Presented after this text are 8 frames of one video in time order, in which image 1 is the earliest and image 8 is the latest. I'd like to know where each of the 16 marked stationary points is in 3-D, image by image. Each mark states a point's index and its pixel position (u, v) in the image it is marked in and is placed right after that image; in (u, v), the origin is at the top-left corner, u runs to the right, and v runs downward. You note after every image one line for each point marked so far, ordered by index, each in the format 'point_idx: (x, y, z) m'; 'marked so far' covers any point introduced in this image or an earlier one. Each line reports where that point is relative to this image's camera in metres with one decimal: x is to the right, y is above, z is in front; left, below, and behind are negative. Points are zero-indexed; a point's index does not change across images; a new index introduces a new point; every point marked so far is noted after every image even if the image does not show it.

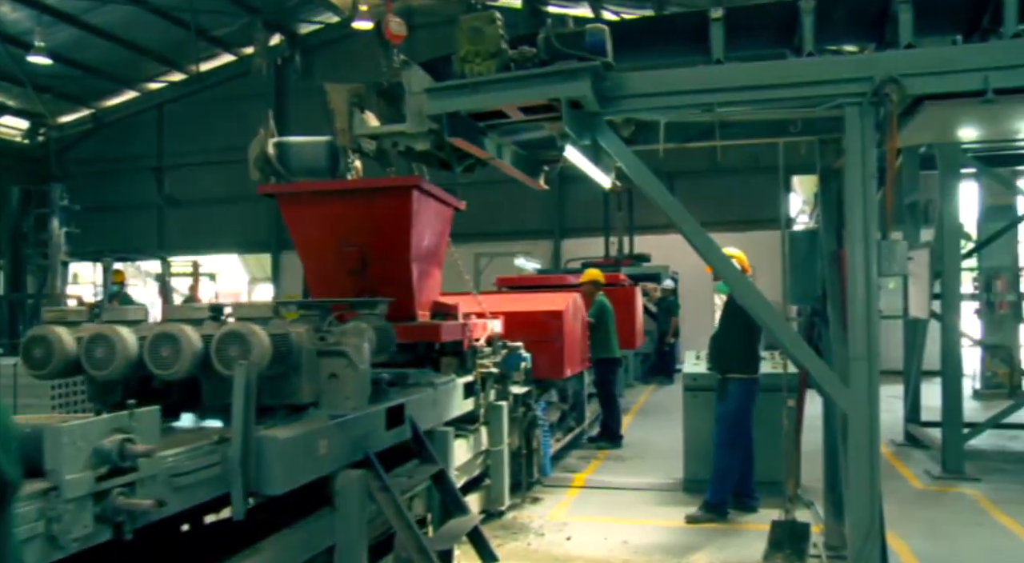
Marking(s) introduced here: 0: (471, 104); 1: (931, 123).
0: (-0.2, +1.0, +4.8) m
1: (+2.6, +1.0, +5.2) m
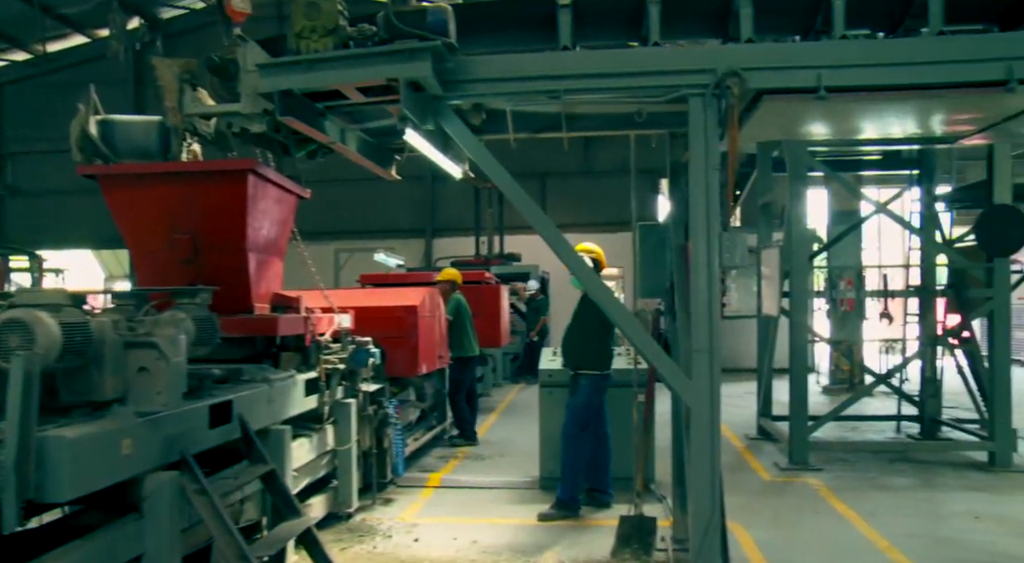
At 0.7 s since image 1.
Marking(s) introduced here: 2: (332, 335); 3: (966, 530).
0: (-1.1, +1.1, +4.5) m
1: (+1.6, +1.0, +5.3) m
2: (-1.4, -0.4, +6.3) m
3: (+3.2, -1.8, +5.8) m
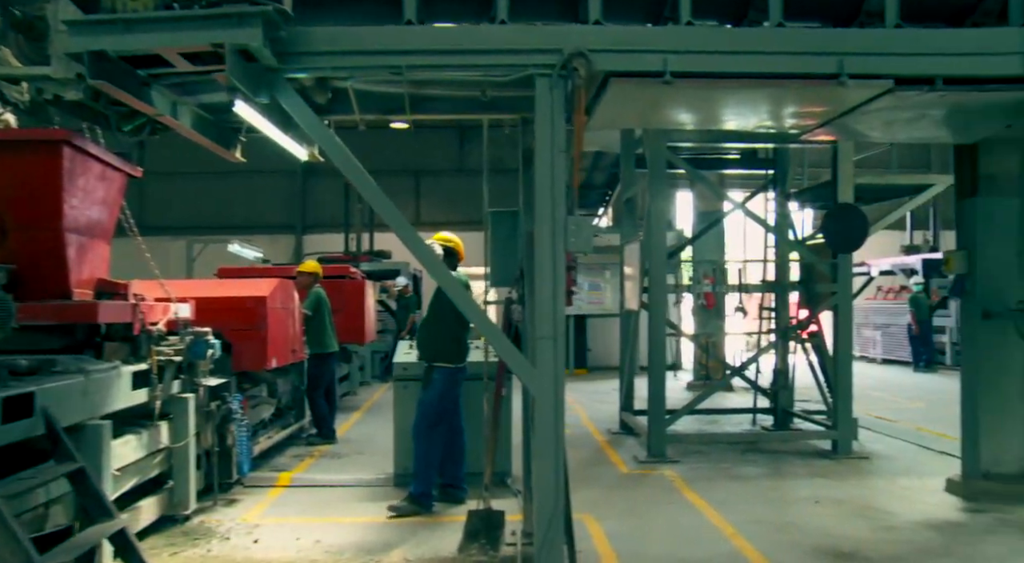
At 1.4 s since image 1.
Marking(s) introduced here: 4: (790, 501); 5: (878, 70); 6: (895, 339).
0: (-2.0, +1.2, +4.2) m
1: (+0.7, +1.1, +5.3) m
2: (-2.5, -0.3, +5.9) m
3: (+2.1, -1.7, +6.0) m
4: (+2.1, -1.7, +6.3) m
5: (+2.0, +1.2, +4.6) m
6: (+6.2, -0.9, +13.6) m
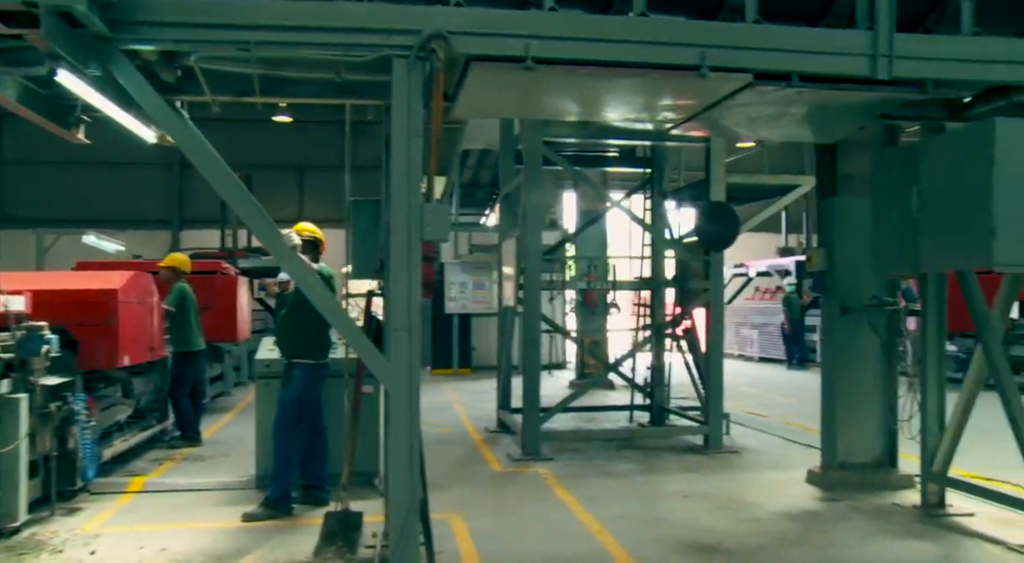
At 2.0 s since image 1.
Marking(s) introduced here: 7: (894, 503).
0: (-2.7, +1.3, +3.8) m
1: (-0.2, +1.2, +5.2) m
2: (-3.4, -0.2, +5.4) m
3: (+1.2, -1.7, +6.0) m
4: (+1.1, -1.6, +6.4) m
5: (+1.3, +1.2, +4.6) m
6: (+4.4, -0.9, +14.1) m
7: (+2.7, -1.6, +5.9) m
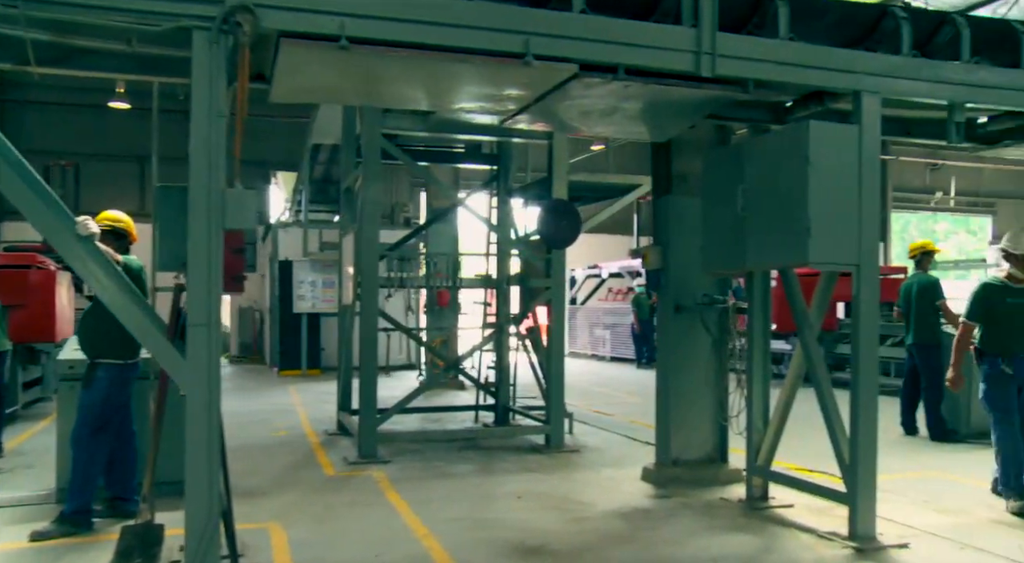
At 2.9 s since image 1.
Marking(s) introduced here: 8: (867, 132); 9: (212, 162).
0: (-3.5, +1.3, +3.1) m
1: (-1.2, +1.2, +4.9) m
2: (-4.4, -0.2, +4.6) m
3: (0.0, -1.6, +5.9) m
4: (-0.1, -1.6, +6.2) m
5: (+0.3, +1.2, +4.5) m
6: (+1.9, -1.0, +14.3) m
7: (+1.5, -1.6, +6.0) m
8: (+2.1, +0.9, +4.9) m
9: (-1.5, +0.6, +4.1) m
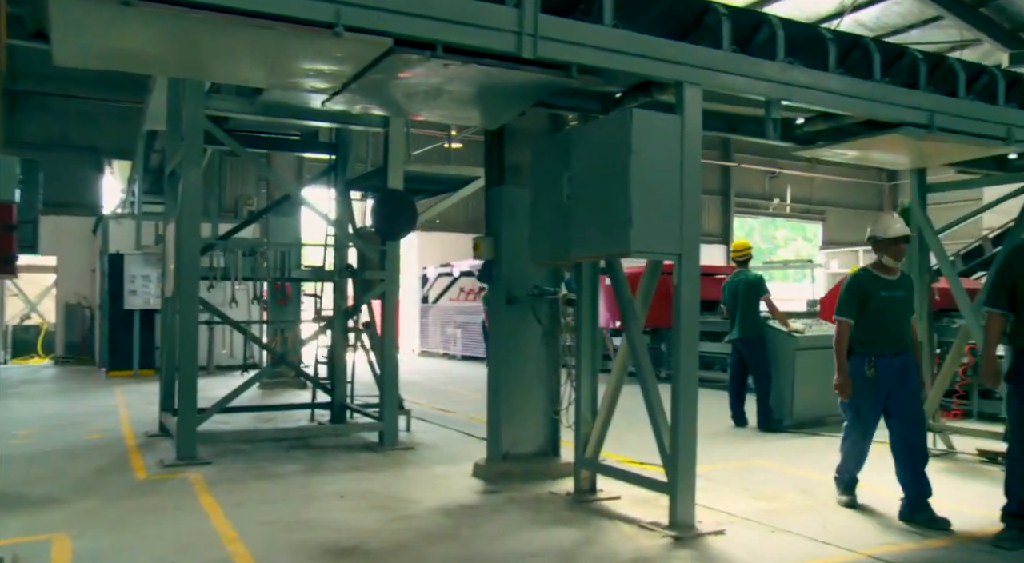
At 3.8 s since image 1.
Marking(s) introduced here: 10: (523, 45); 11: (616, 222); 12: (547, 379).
0: (-4.2, +1.5, +2.3) m
1: (-2.2, +1.3, +4.4) m
2: (-5.4, 0.0, +3.7) m
3: (-1.2, -1.6, +5.6) m
4: (-1.4, -1.5, +5.9) m
5: (-0.7, +1.3, +4.3) m
6: (-0.6, -1.0, +14.2) m
7: (+0.3, -1.5, +6.0) m
8: (+1.1, +1.0, +5.0) m
9: (-2.4, +0.7, +3.6) m
10: (+0.1, +1.3, +4.6) m
11: (+0.6, +0.4, +4.9) m
12: (+0.3, -0.7, +6.3) m
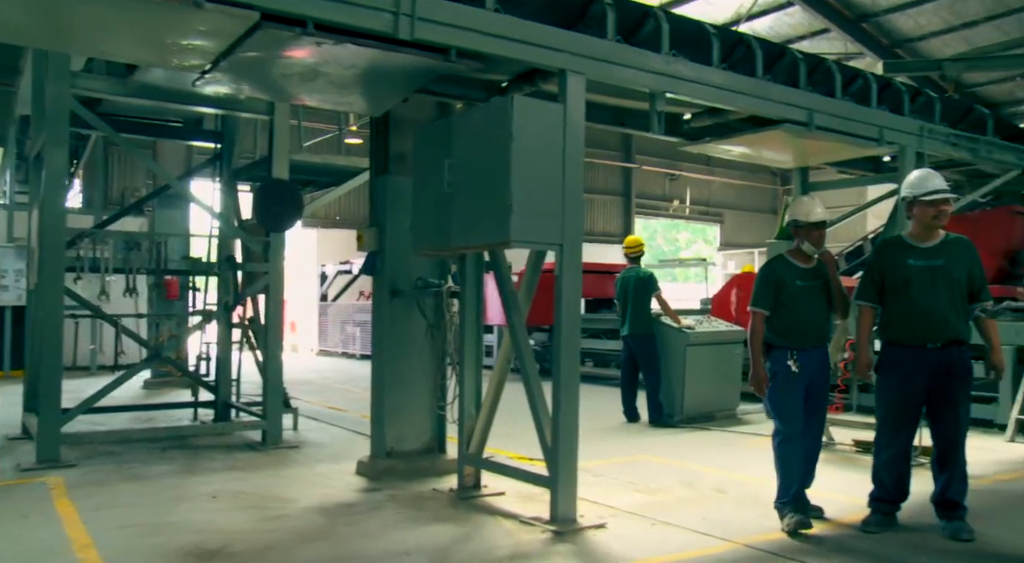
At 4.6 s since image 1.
0: (-4.6, +1.6, +1.8) m
1: (-2.9, +1.4, +4.1) m
2: (-5.9, +0.1, +3.0) m
3: (-2.0, -1.5, +5.3) m
4: (-2.2, -1.5, +5.6) m
5: (-1.3, +1.4, +4.1) m
6: (-2.2, -0.9, +14.0) m
7: (-0.6, -1.4, +5.8) m
8: (+0.3, +1.0, +4.9) m
9: (-2.9, +0.8, +3.2) m
10: (-0.6, +1.4, +4.4) m
11: (-0.1, +0.4, +4.8) m
12: (-0.6, -0.7, +6.2) m
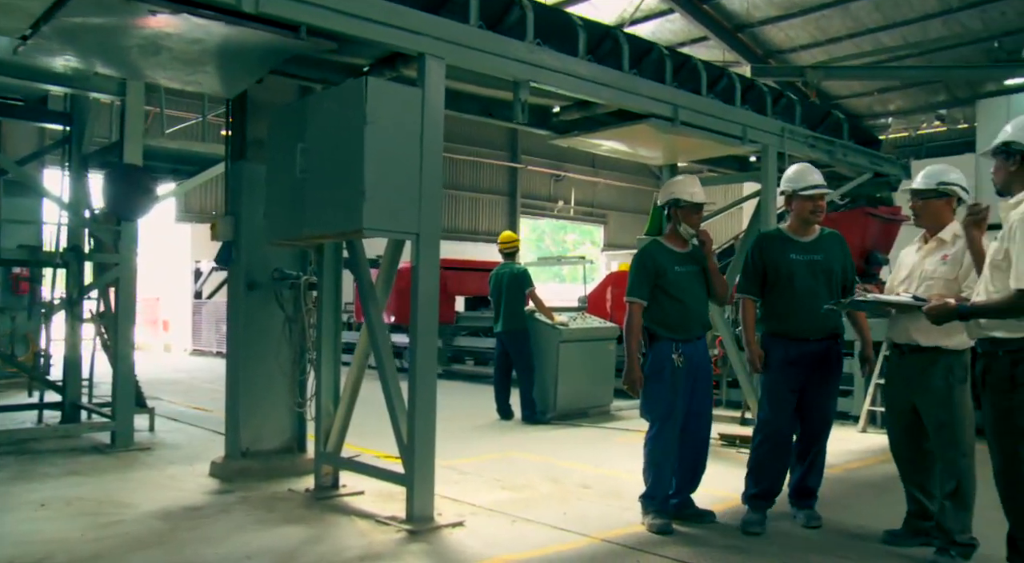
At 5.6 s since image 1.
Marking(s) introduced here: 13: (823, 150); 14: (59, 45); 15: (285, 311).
0: (-5.0, +1.7, +1.1) m
1: (-3.6, +1.5, +3.5) m
2: (-6.5, +0.2, +2.1) m
3: (-2.9, -1.4, +4.9) m
4: (-3.1, -1.4, +5.1) m
5: (-2.0, +1.5, +3.8) m
6: (-4.1, -0.9, +13.5) m
7: (-1.5, -1.4, +5.6) m
8: (-0.5, +1.1, +4.8) m
9: (-3.5, +0.9, +2.7) m
10: (-1.4, +1.4, +4.2) m
11: (-0.9, +0.5, +4.6) m
12: (-1.6, -0.6, +5.9) m
13: (+2.7, +1.1, +7.2) m
14: (-2.6, +1.4, +4.8) m
15: (-1.6, -0.2, +5.8) m
